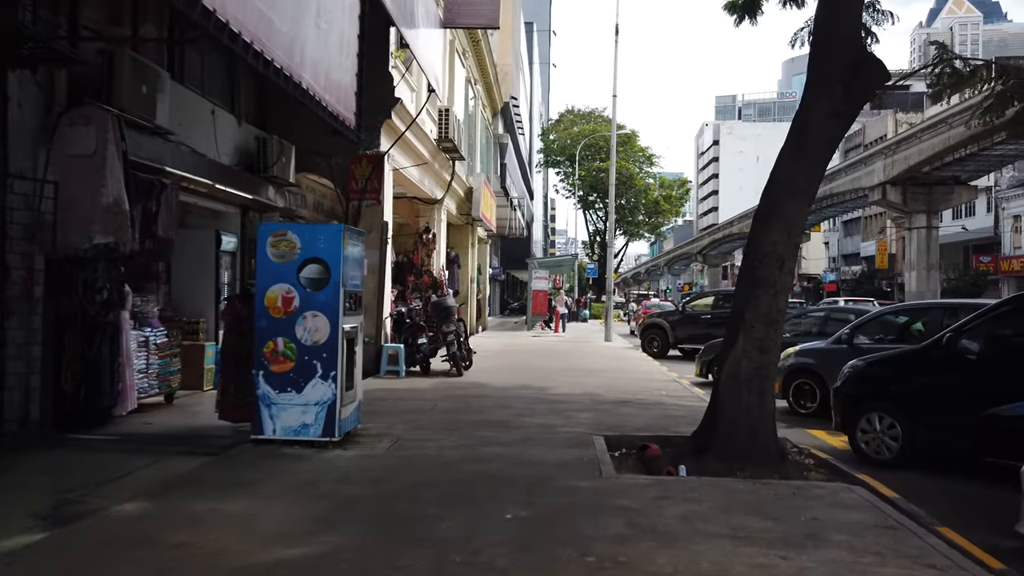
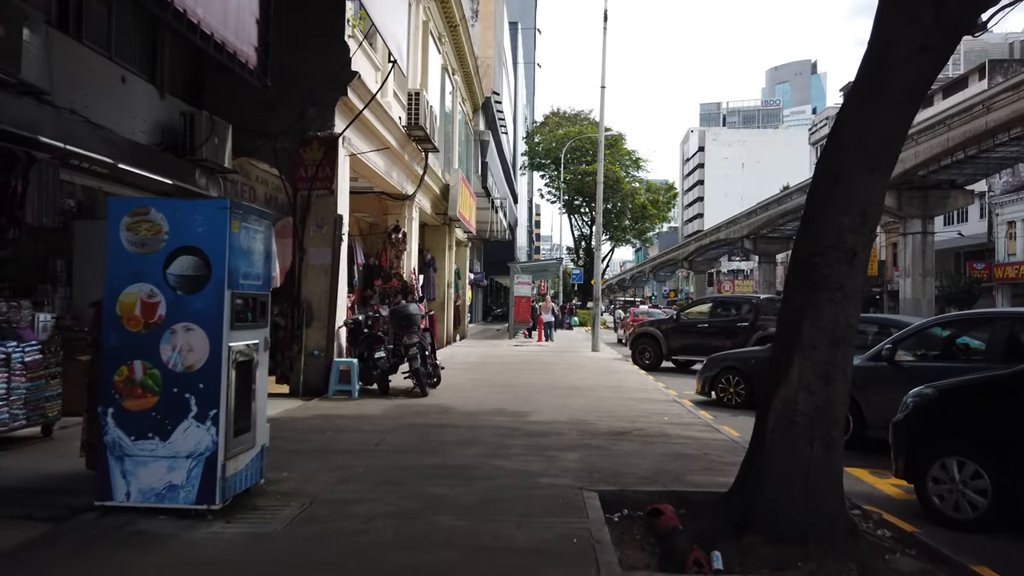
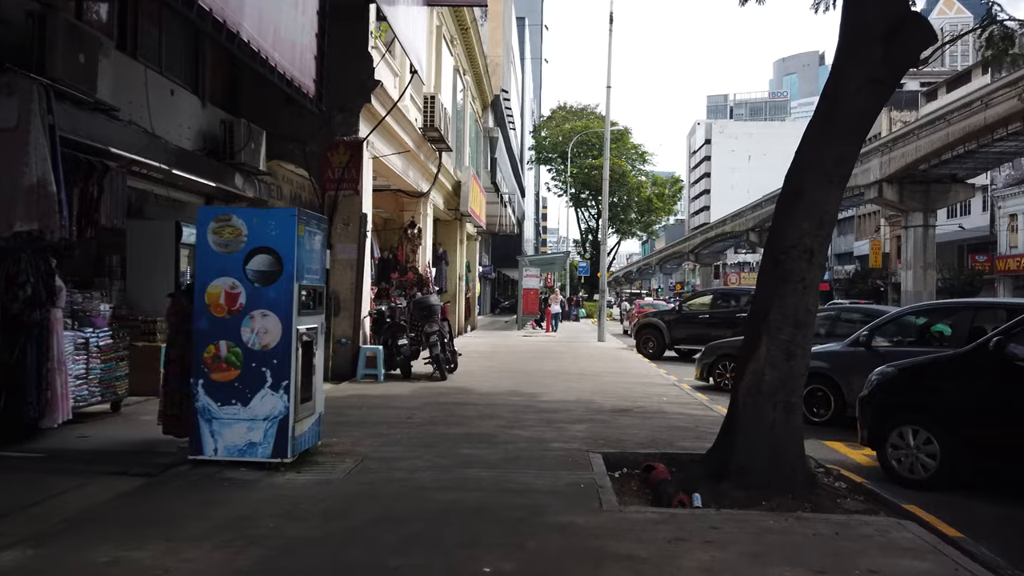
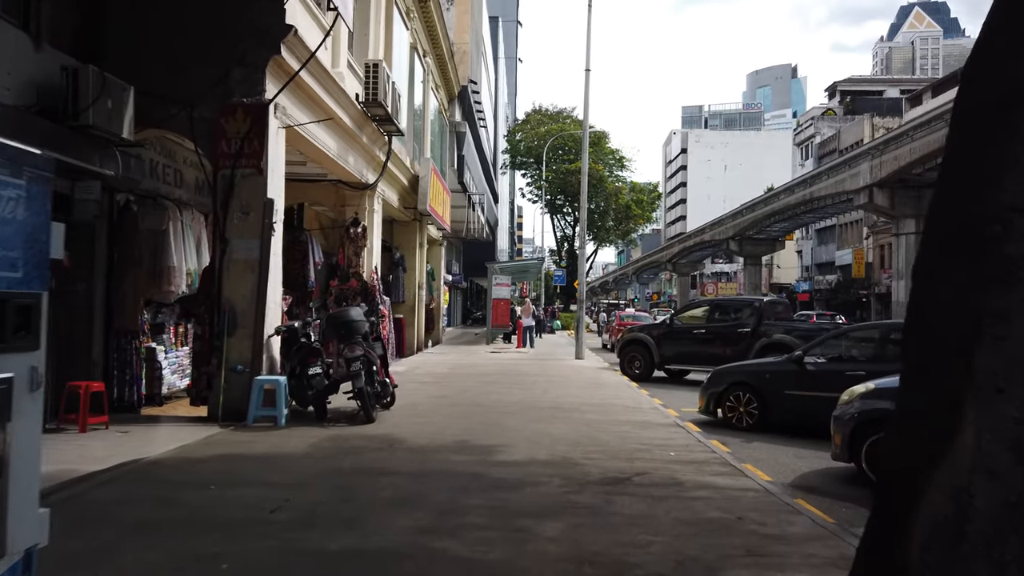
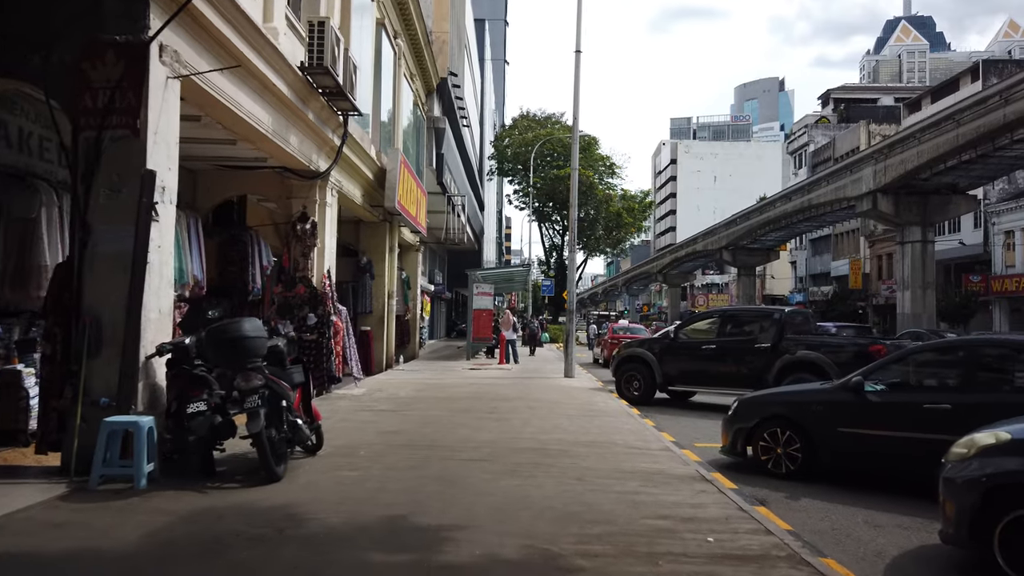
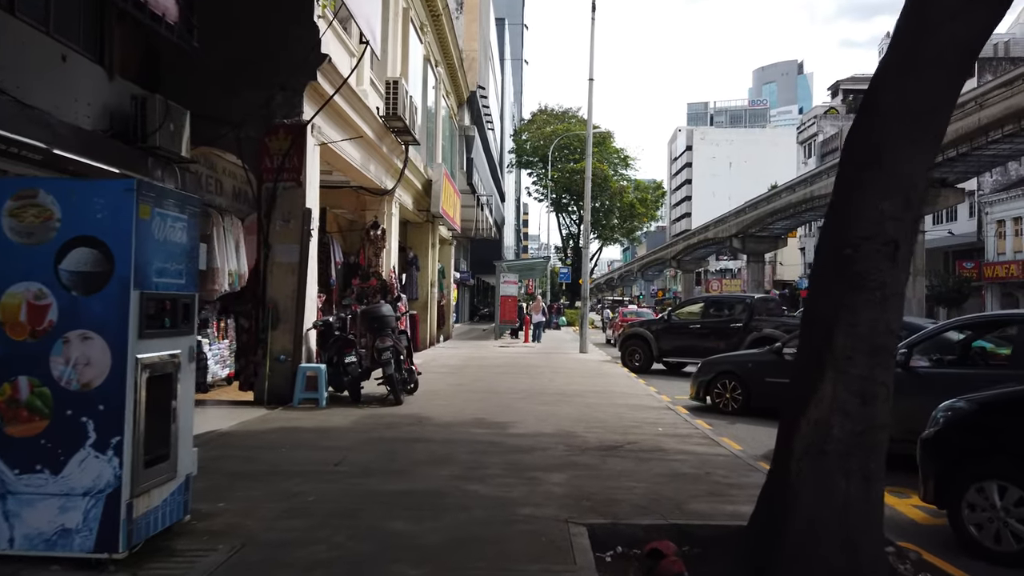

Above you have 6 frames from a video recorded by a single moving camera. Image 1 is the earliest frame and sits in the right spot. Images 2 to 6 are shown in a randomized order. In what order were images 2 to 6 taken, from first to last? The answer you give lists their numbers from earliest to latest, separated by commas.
3, 2, 6, 4, 5
